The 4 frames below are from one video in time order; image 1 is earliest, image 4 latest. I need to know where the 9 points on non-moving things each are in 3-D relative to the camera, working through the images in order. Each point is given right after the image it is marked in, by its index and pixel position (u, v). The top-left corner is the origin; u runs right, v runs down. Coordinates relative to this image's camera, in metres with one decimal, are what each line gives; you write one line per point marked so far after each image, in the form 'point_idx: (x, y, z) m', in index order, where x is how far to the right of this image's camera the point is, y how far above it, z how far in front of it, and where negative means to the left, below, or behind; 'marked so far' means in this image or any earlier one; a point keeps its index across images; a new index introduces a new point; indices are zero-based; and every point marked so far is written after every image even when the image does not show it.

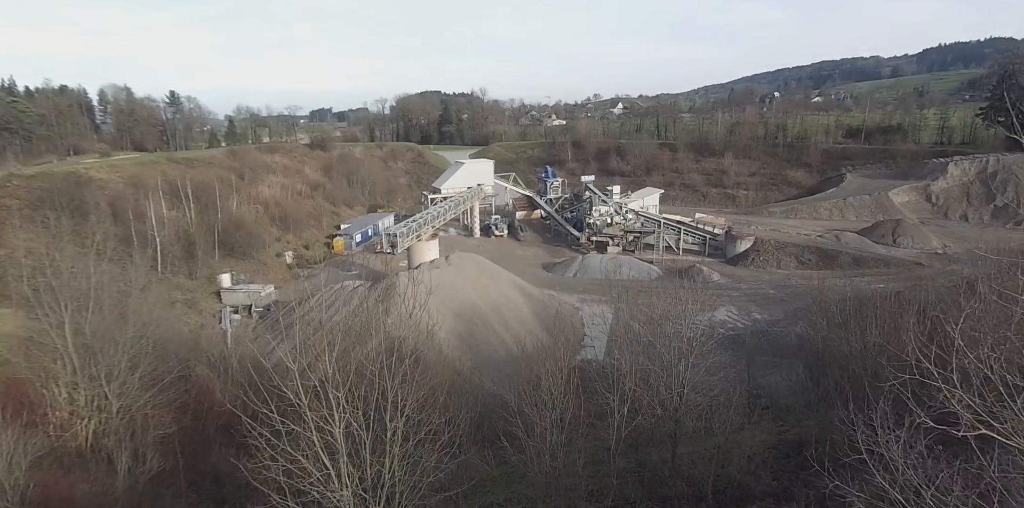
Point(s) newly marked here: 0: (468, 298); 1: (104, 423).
0: (-1.5, -1.4, +18.6) m
1: (-6.4, -2.6, +8.9) m
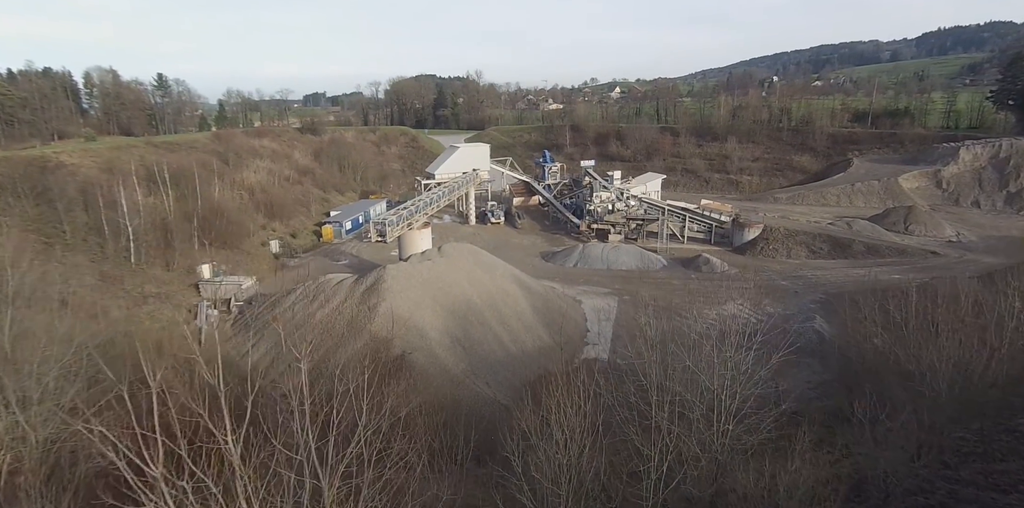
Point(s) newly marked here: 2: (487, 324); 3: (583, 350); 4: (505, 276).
0: (-1.5, -1.2, +17.1) m
1: (-6.4, -2.6, +7.4) m
2: (-0.7, -2.0, +16.5) m
3: (+2.2, -3.0, +18.0) m
4: (-0.3, -0.8, +19.8) m
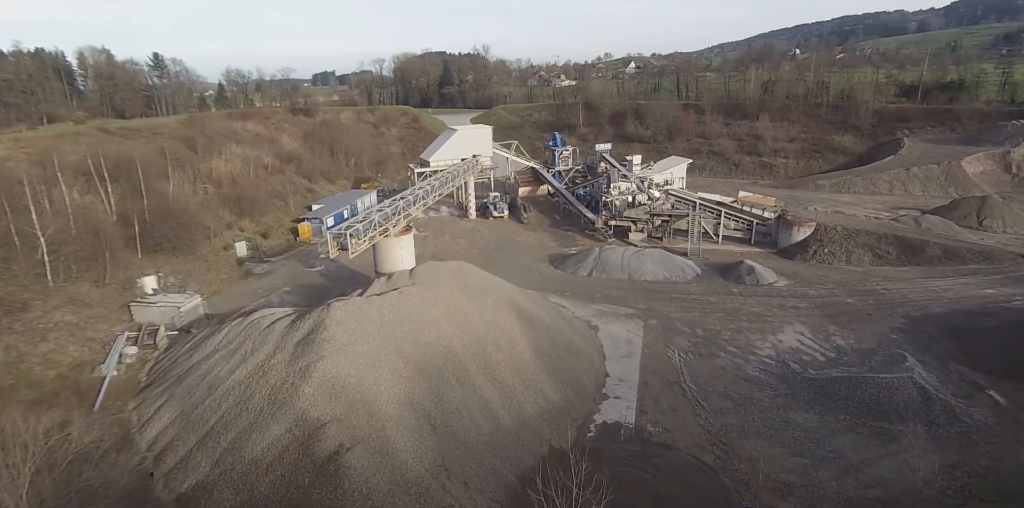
0: (-1.7, -1.9, +12.7) m
1: (-6.7, -3.7, +3.2) m
2: (-0.9, -2.7, +12.0) m
3: (+2.1, -3.6, +13.5) m
4: (-0.3, -1.3, +15.2) m
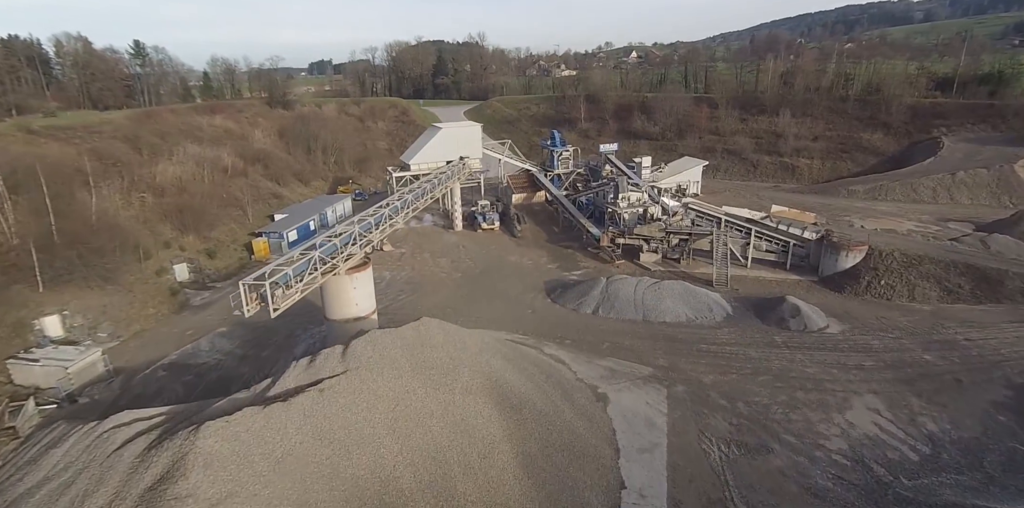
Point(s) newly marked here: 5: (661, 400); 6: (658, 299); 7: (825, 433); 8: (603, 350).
0: (-2.1, -3.1, +8.4) m
1: (-7.1, -5.1, -1.1) m
2: (-1.3, -4.0, +7.8) m
3: (+1.7, -4.9, +9.3) m
4: (-0.7, -2.6, +11.0) m
5: (+3.6, -3.5, +13.9) m
6: (+4.7, -1.4, +18.6) m
7: (+6.9, -3.9, +12.6) m
8: (+2.6, -2.7, +16.5) m
